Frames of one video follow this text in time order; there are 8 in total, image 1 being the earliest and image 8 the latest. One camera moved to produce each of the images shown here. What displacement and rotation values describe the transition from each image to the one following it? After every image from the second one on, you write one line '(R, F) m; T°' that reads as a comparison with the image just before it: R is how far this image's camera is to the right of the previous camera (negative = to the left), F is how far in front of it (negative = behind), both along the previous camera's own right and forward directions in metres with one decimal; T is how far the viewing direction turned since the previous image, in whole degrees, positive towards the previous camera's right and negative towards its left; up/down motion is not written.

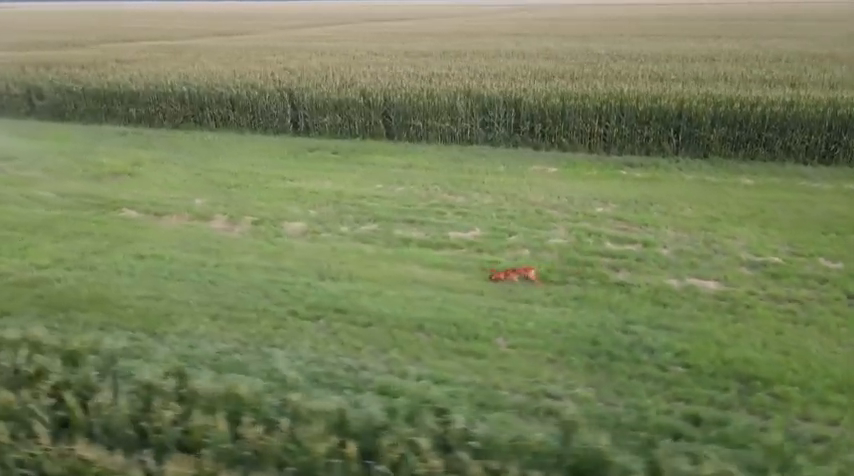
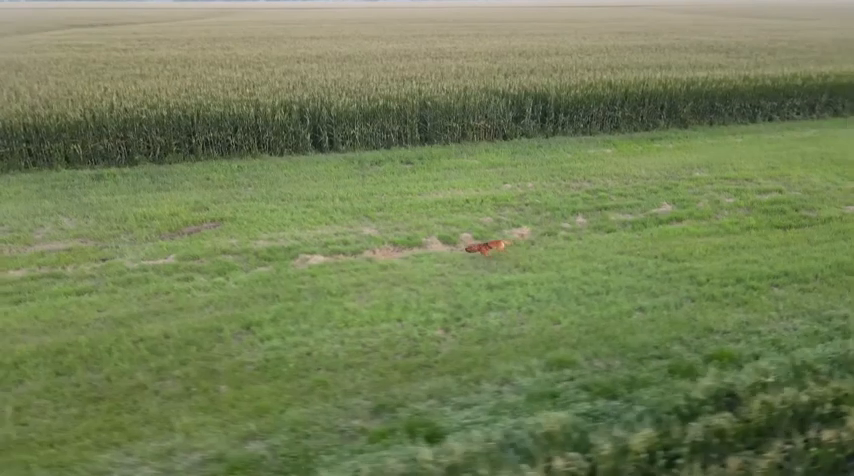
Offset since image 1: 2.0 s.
(-6.1, +1.7) m; +30°
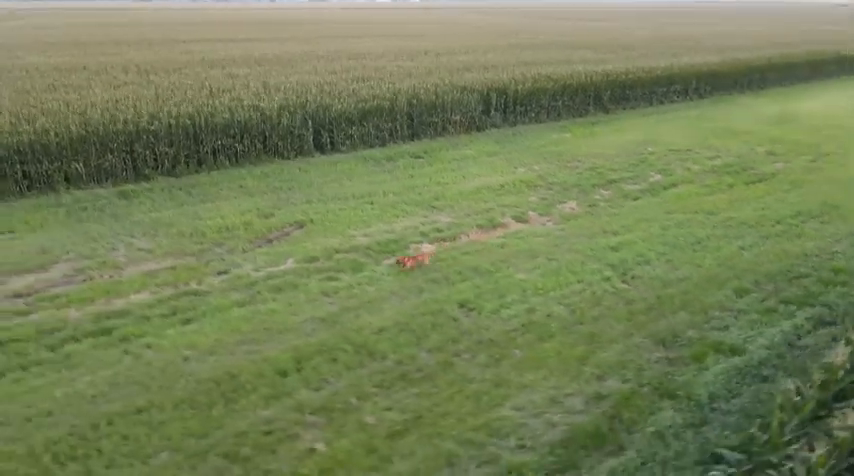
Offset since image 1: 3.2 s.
(-3.2, -0.1) m; +17°
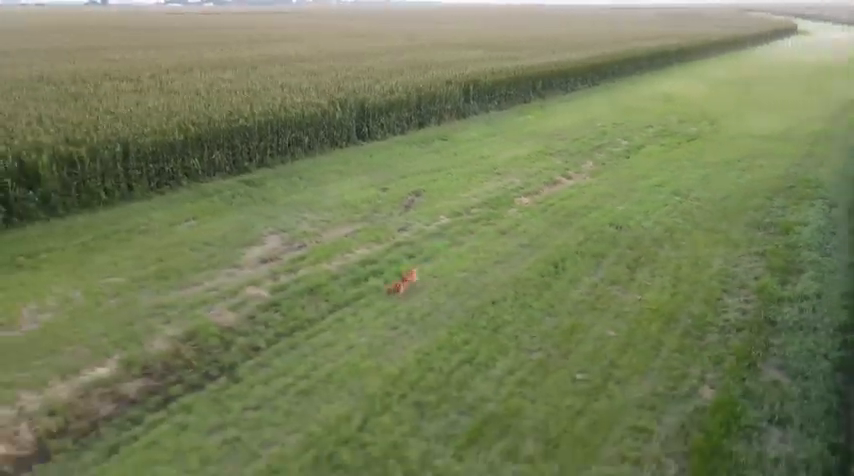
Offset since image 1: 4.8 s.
(-3.9, -1.3) m; +16°
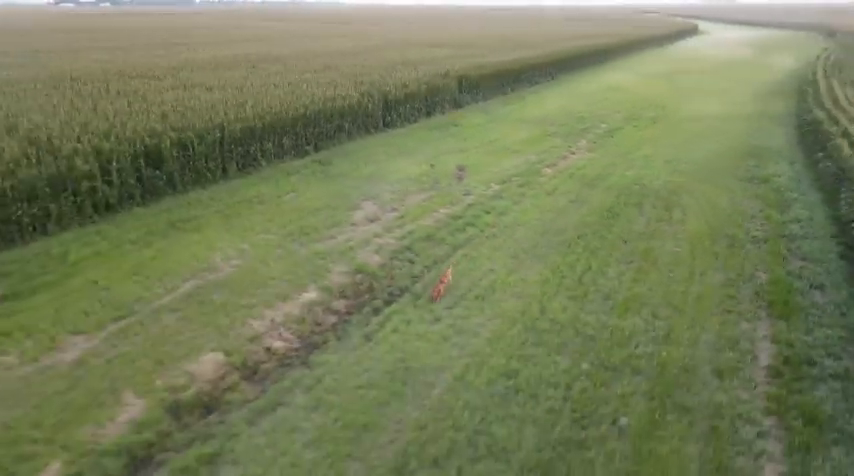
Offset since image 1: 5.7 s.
(-2.1, -1.4) m; +7°
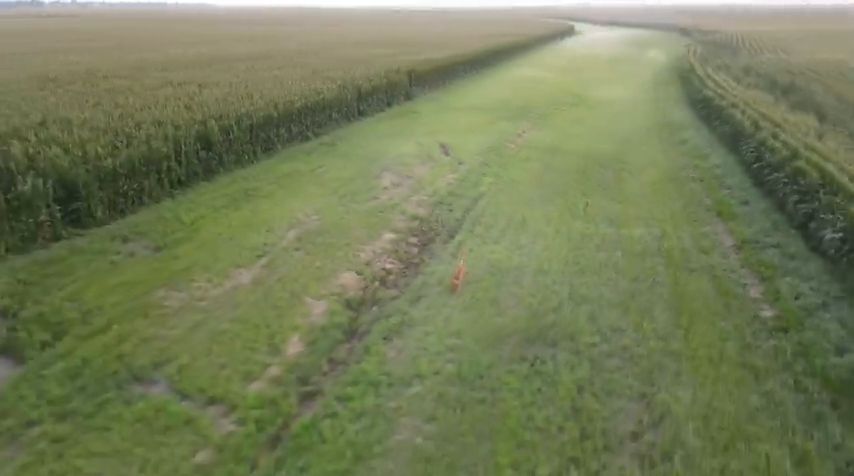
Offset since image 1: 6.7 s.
(-2.1, -1.7) m; +10°
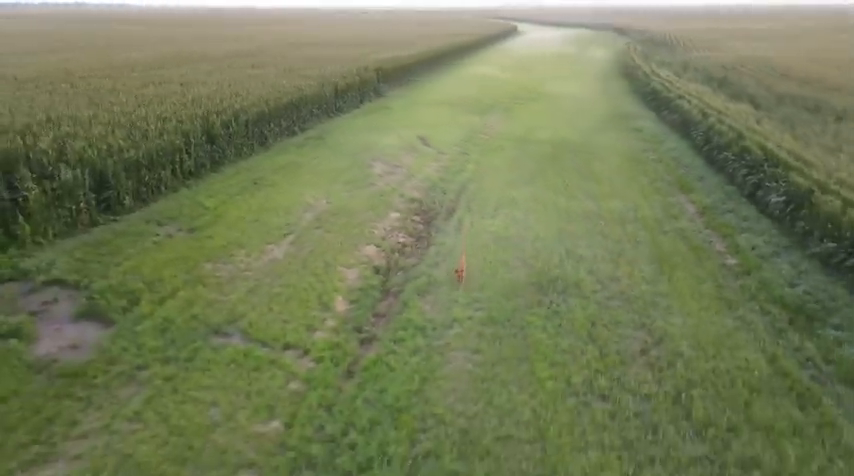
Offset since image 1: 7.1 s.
(-0.8, -0.8) m; +5°
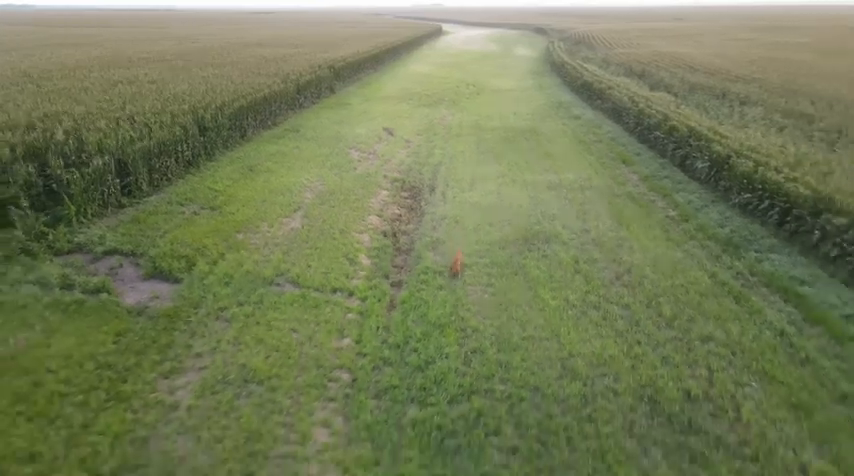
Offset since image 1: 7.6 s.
(-1.0, -1.2) m; +7°
